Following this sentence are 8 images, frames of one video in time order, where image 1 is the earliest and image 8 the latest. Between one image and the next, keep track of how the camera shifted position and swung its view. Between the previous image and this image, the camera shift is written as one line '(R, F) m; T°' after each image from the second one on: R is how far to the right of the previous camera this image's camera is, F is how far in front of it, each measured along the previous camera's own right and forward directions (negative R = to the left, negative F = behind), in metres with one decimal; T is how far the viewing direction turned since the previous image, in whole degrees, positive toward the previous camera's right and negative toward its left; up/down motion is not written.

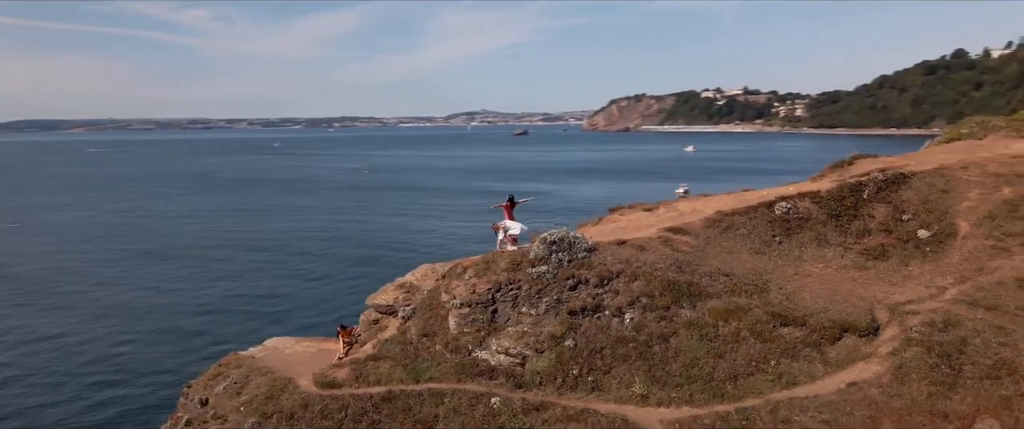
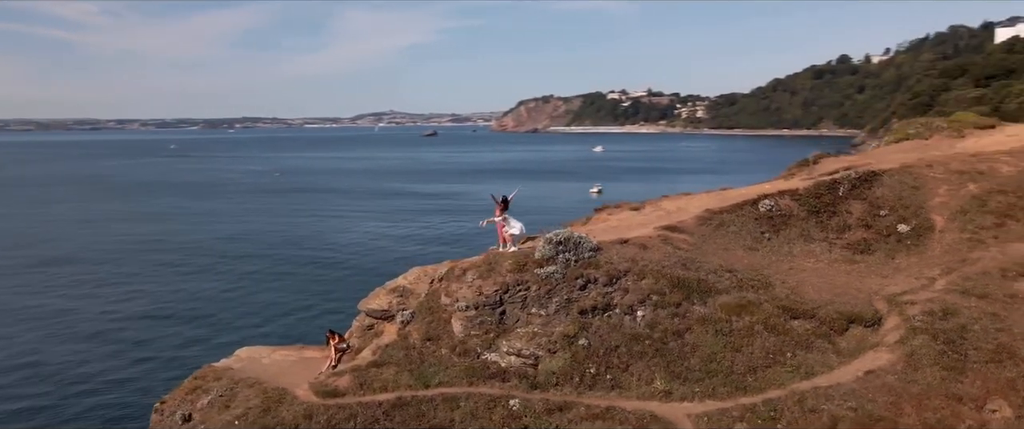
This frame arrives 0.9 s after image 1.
(-1.8, +0.2) m; +7°
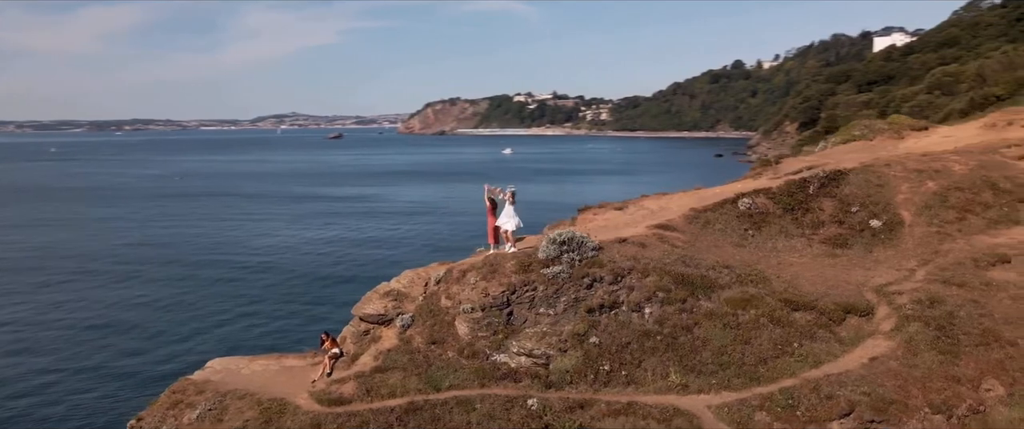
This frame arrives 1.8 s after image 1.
(-1.8, +0.1) m; +7°
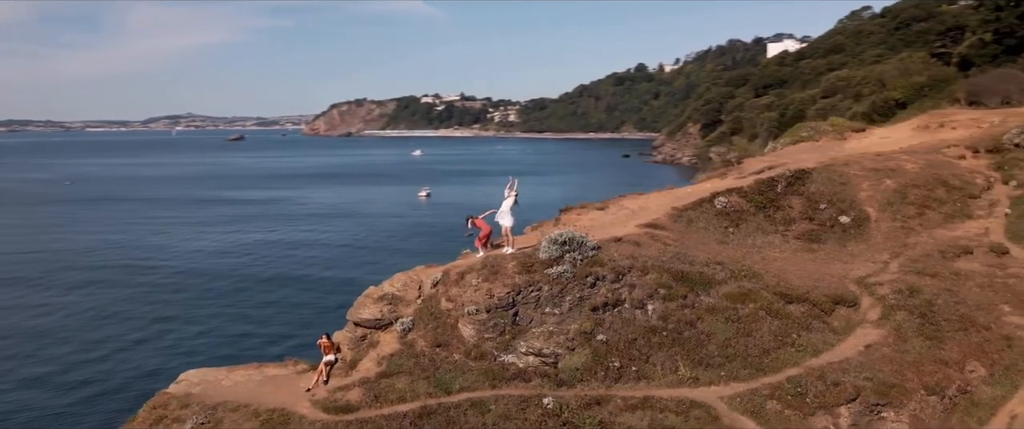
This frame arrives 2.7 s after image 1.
(-1.8, 0.0) m; +7°
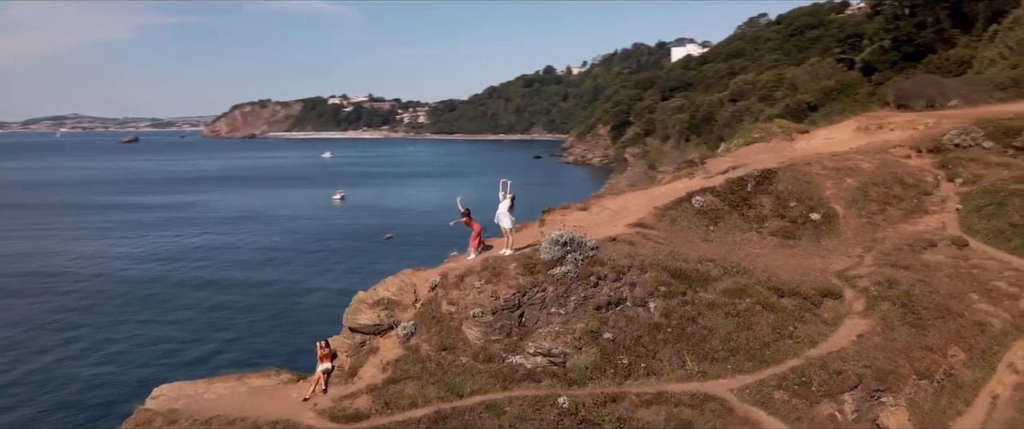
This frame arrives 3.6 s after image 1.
(-1.8, +0.1) m; +7°
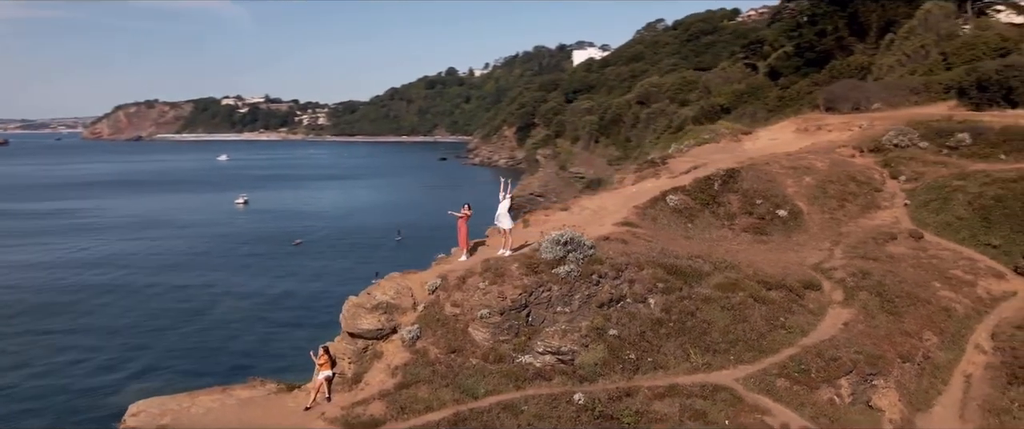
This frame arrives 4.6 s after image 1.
(-1.9, 0.0) m; +7°
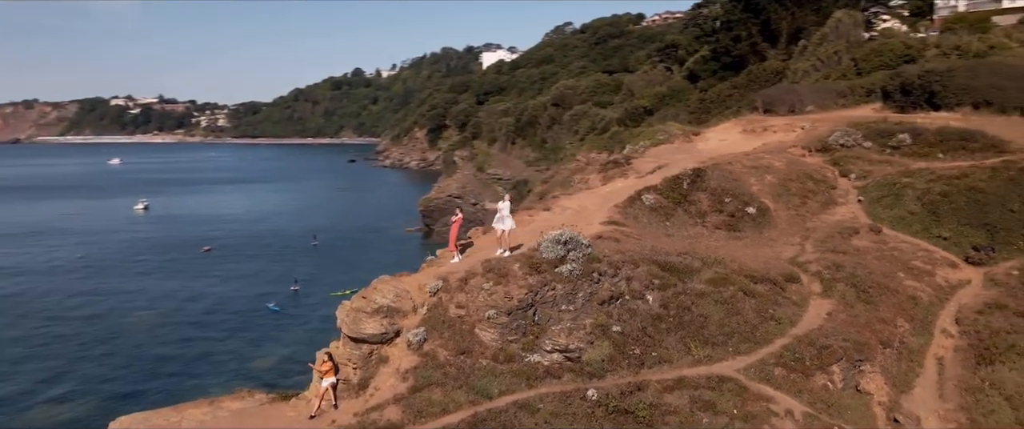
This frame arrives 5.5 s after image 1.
(-1.8, 0.0) m; +7°
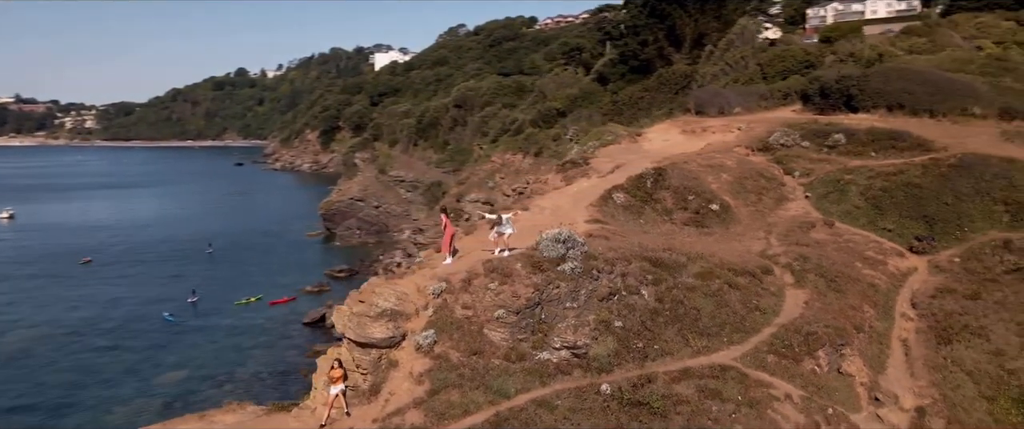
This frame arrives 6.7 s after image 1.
(-2.2, 0.0) m; +8°
